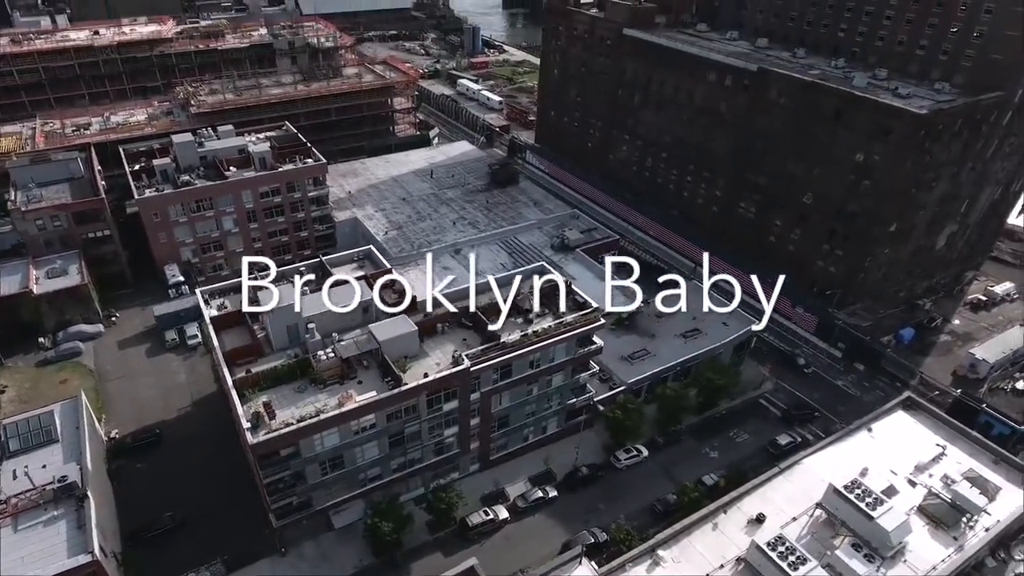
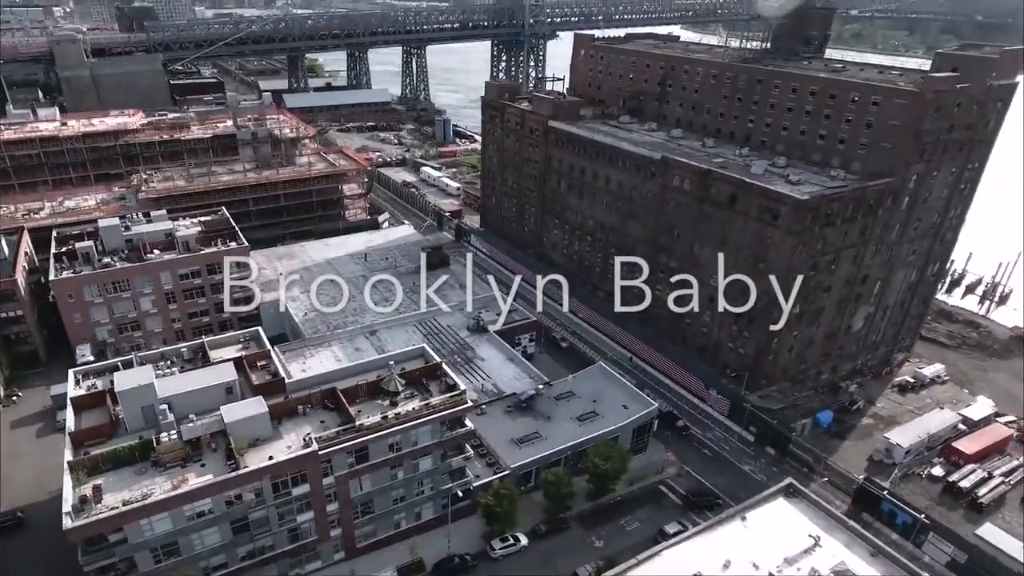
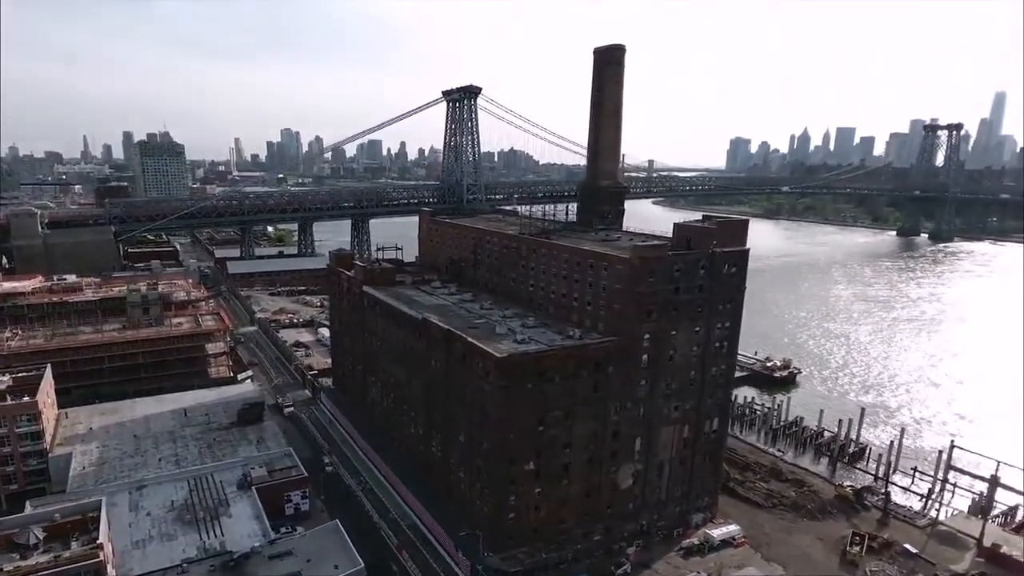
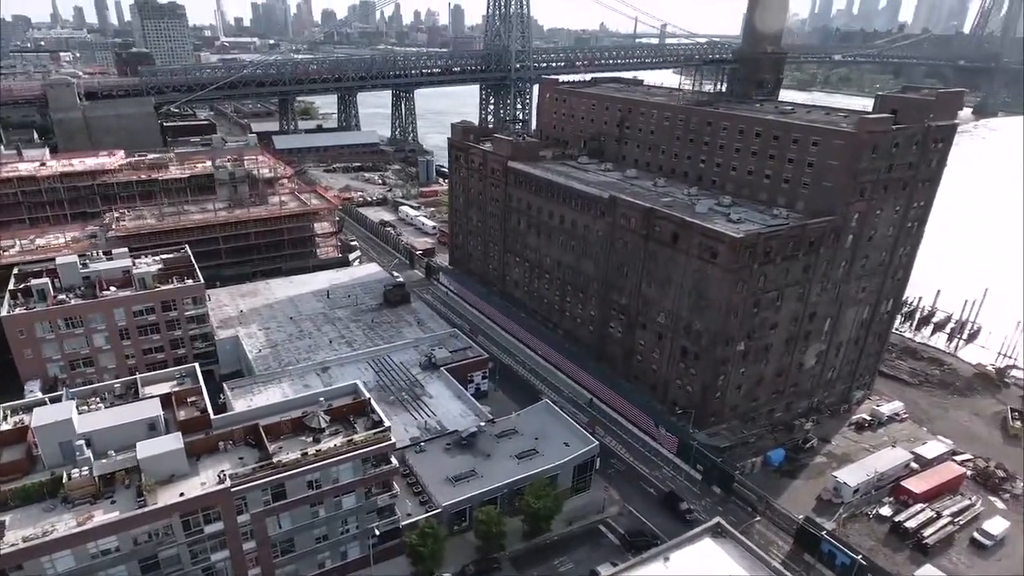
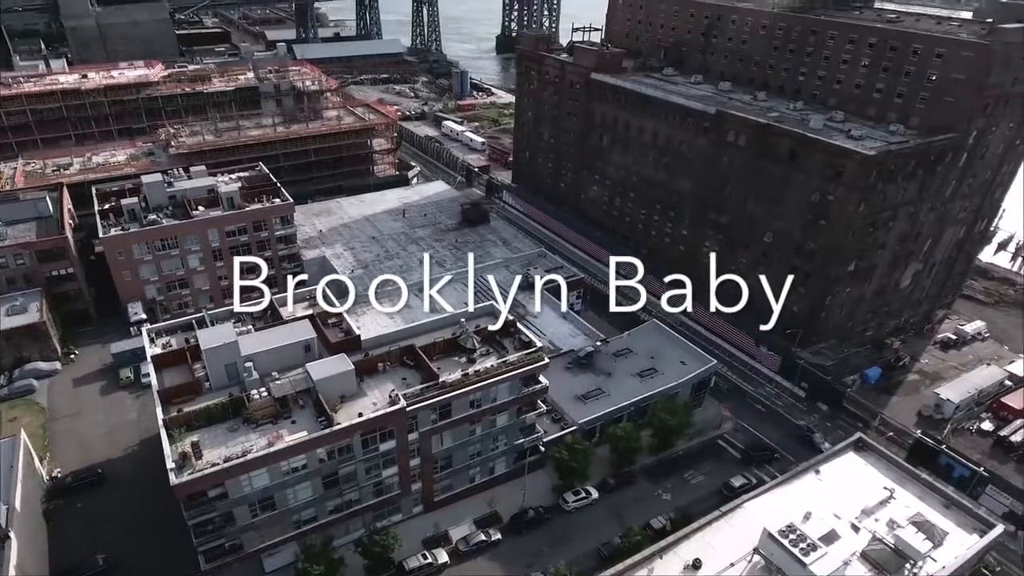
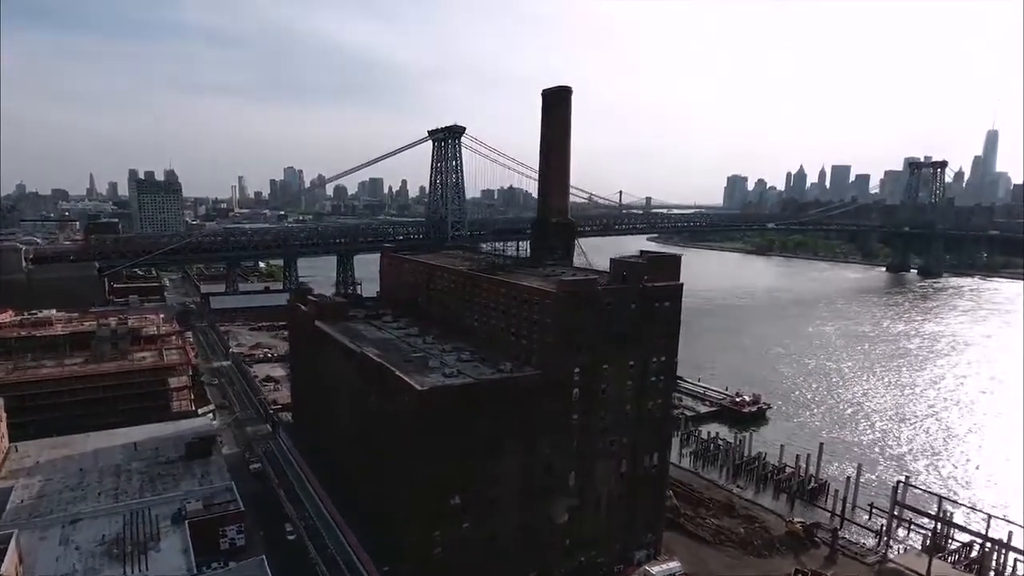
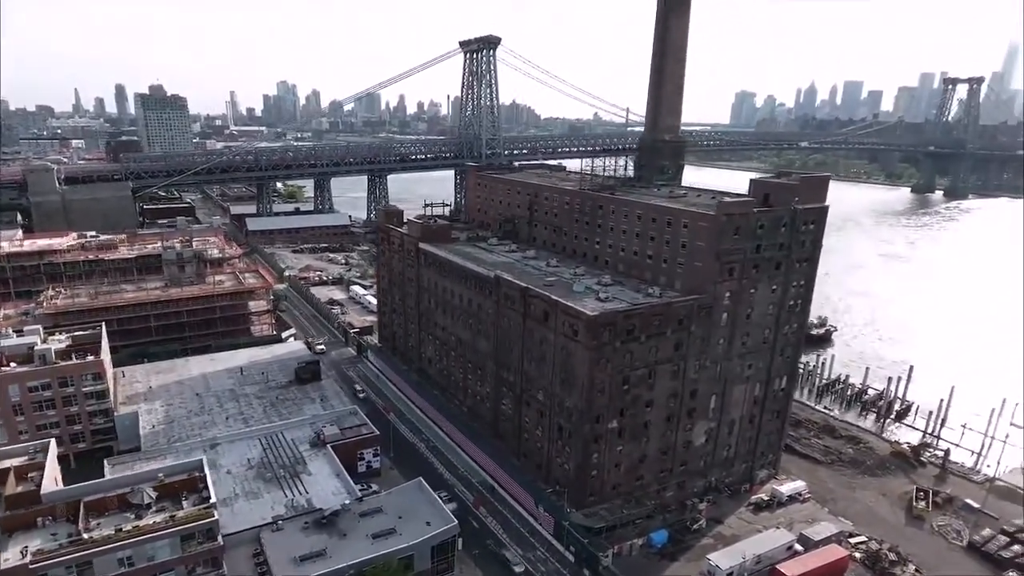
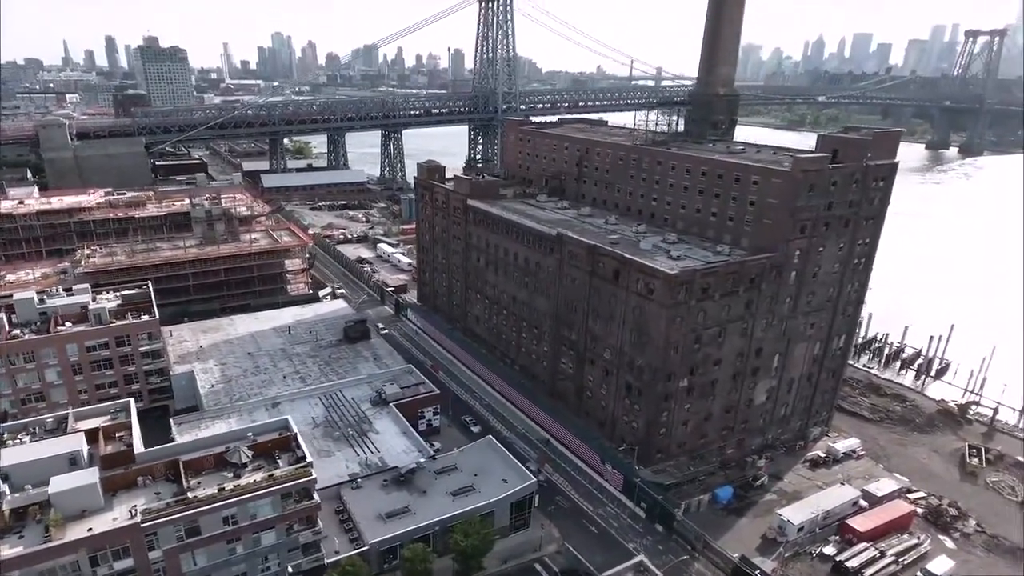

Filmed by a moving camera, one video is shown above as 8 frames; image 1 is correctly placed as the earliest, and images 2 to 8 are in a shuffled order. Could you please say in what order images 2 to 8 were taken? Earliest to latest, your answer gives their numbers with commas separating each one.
5, 2, 4, 8, 7, 3, 6
